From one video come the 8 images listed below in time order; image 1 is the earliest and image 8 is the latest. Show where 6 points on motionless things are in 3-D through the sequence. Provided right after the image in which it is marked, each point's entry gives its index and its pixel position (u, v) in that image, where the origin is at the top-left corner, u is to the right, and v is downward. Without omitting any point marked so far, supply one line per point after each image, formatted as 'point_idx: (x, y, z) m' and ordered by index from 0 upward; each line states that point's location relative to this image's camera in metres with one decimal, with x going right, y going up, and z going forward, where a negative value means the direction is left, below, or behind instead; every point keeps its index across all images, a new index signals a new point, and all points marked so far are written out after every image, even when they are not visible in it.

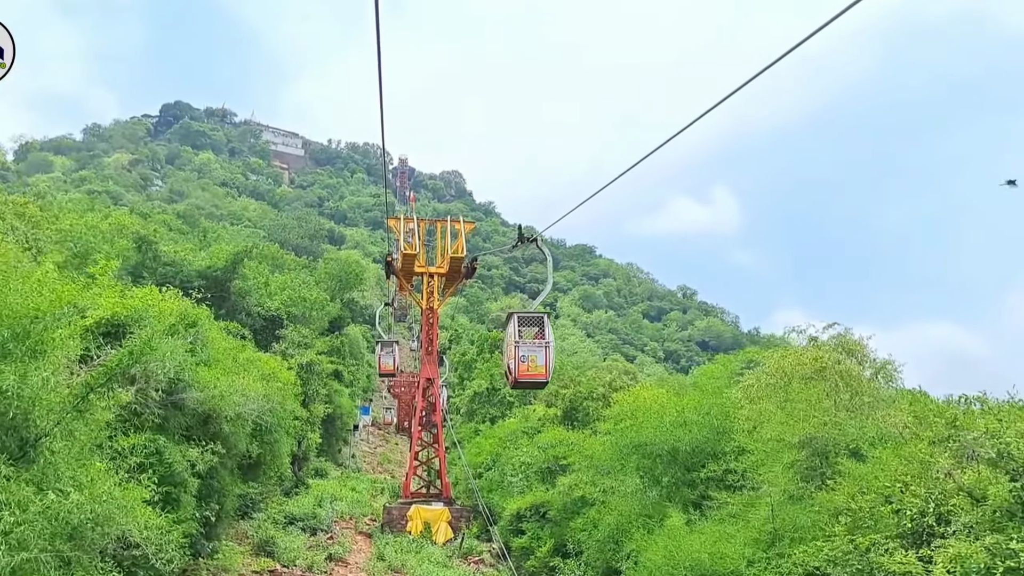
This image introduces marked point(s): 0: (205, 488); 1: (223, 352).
0: (-5.4, -3.5, +13.3) m
1: (-5.9, -1.3, +15.4) m
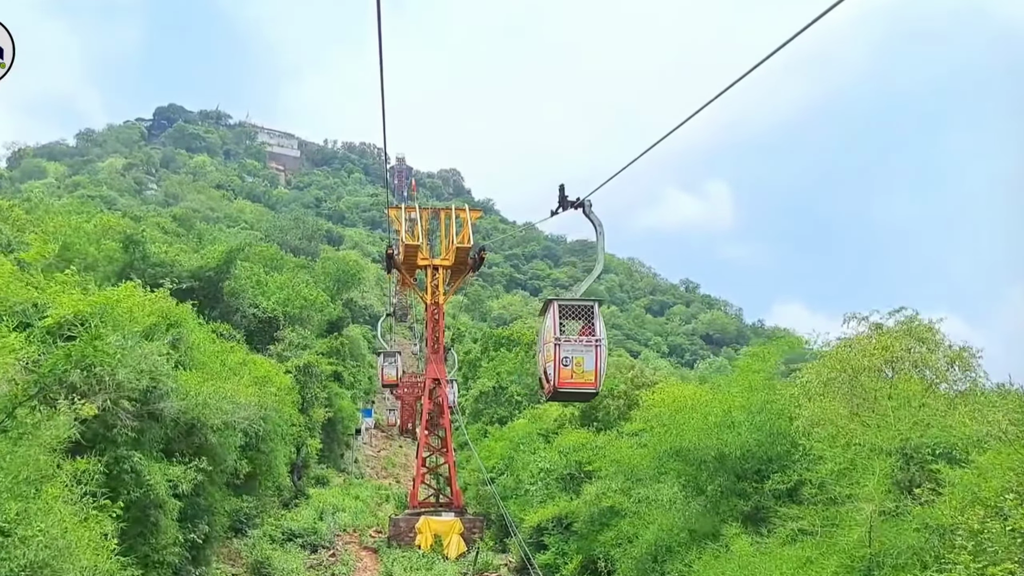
0: (-5.1, -3.4, +11.9) m
1: (-5.6, -1.2, +14.0) m
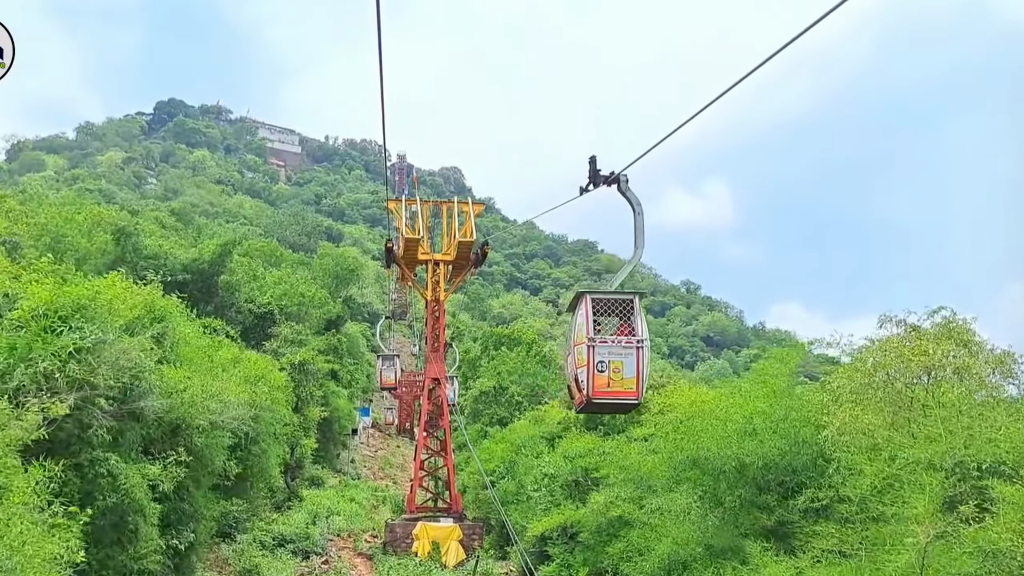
0: (-5.0, -3.3, +11.2) m
1: (-5.5, -1.1, +13.3) m
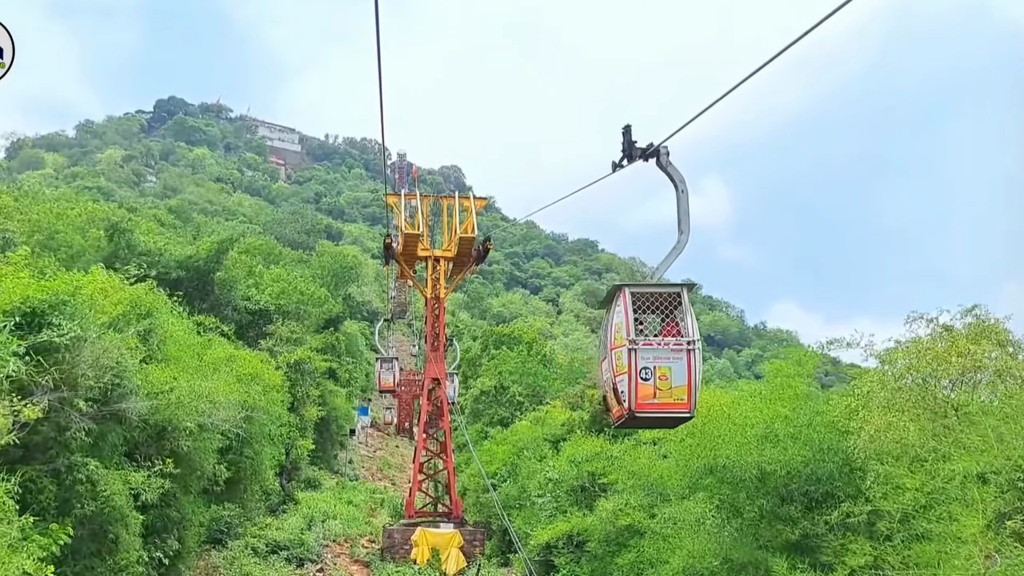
0: (-4.9, -3.2, +10.6) m
1: (-5.5, -1.0, +12.7) m
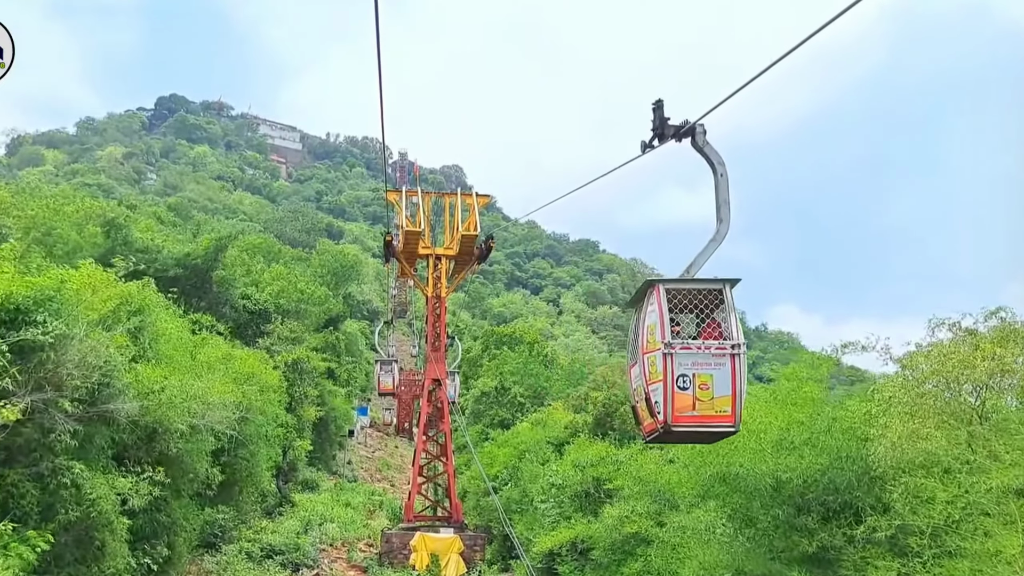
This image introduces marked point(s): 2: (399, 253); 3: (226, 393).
0: (-4.9, -3.2, +10.3) m
1: (-5.4, -1.0, +12.3) m
2: (-2.6, +0.8, +17.4) m
3: (-4.6, -1.7, +12.3) m
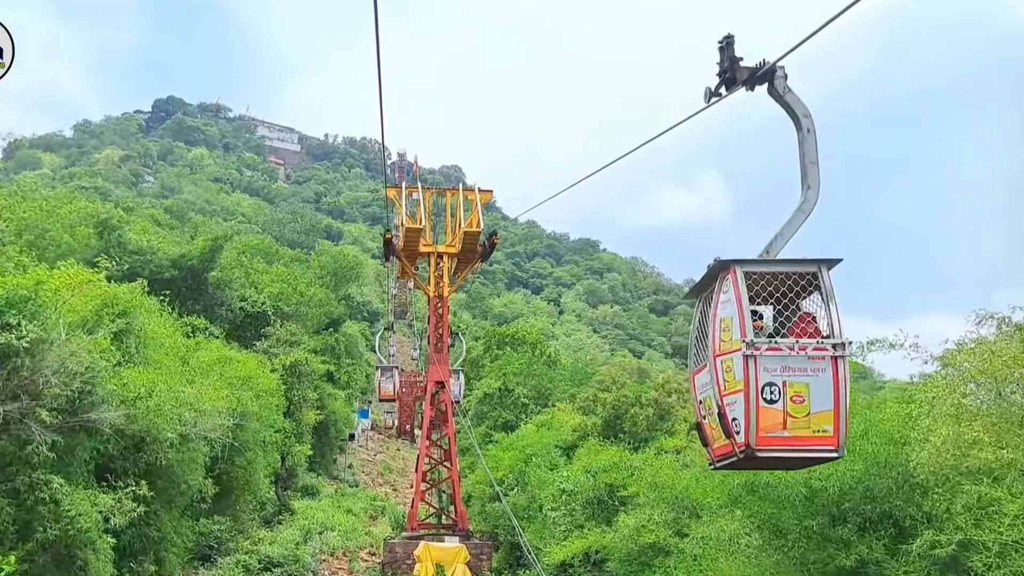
0: (-4.8, -3.2, +9.7) m
1: (-5.3, -1.0, +11.8) m
2: (-2.5, +0.8, +16.8) m
3: (-4.5, -1.7, +11.7) m
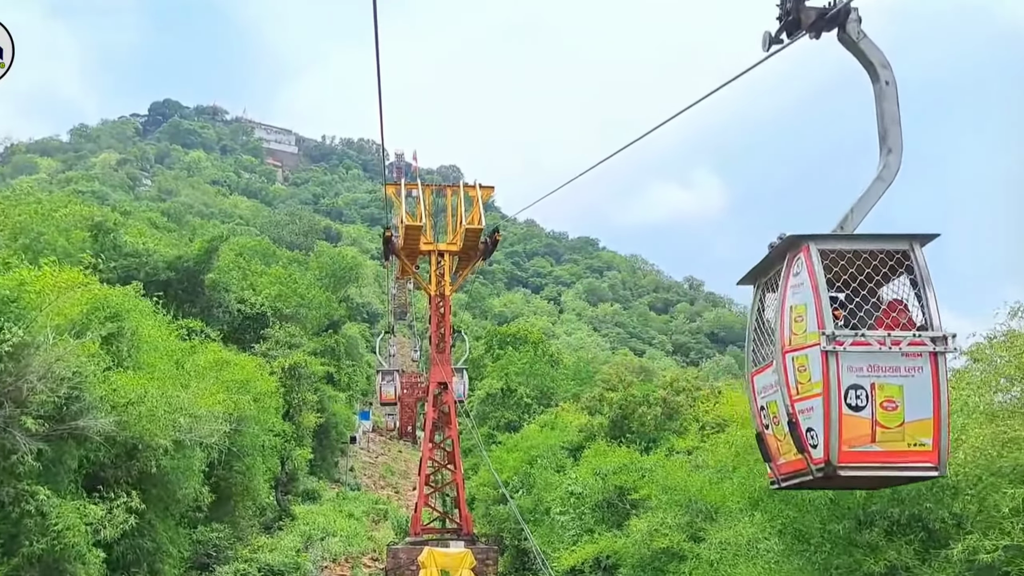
0: (-4.7, -3.2, +9.3) m
1: (-5.2, -1.0, +11.4) m
2: (-2.4, +0.8, +16.4) m
3: (-4.4, -1.7, +11.3) m
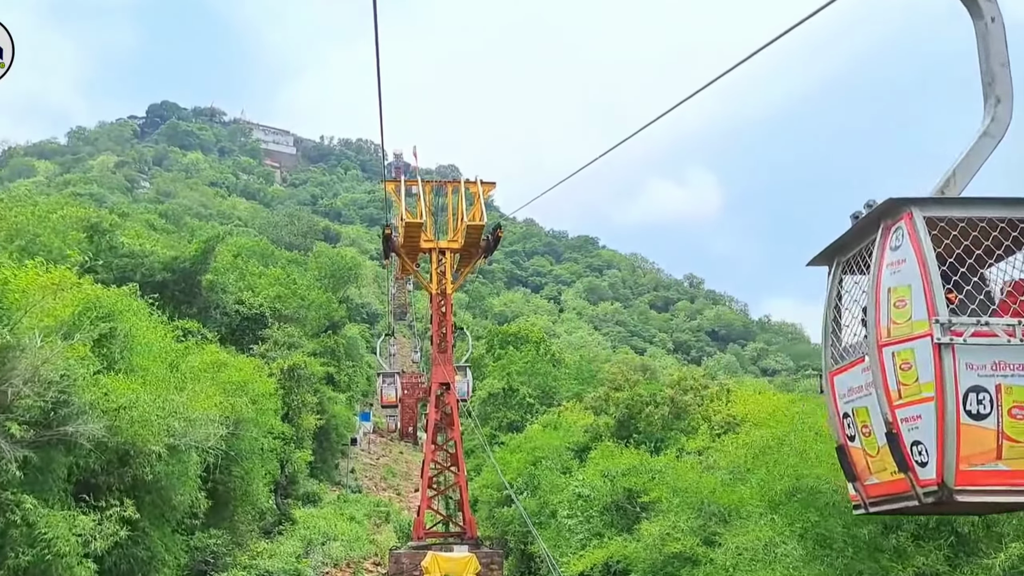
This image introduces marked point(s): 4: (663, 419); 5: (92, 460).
0: (-4.6, -3.2, +9.0) m
1: (-5.2, -1.0, +11.0) m
2: (-2.4, +0.8, +16.1) m
3: (-4.3, -1.7, +11.0) m
4: (+3.1, -2.6, +15.4) m
5: (-4.5, -1.9, +8.2) m
